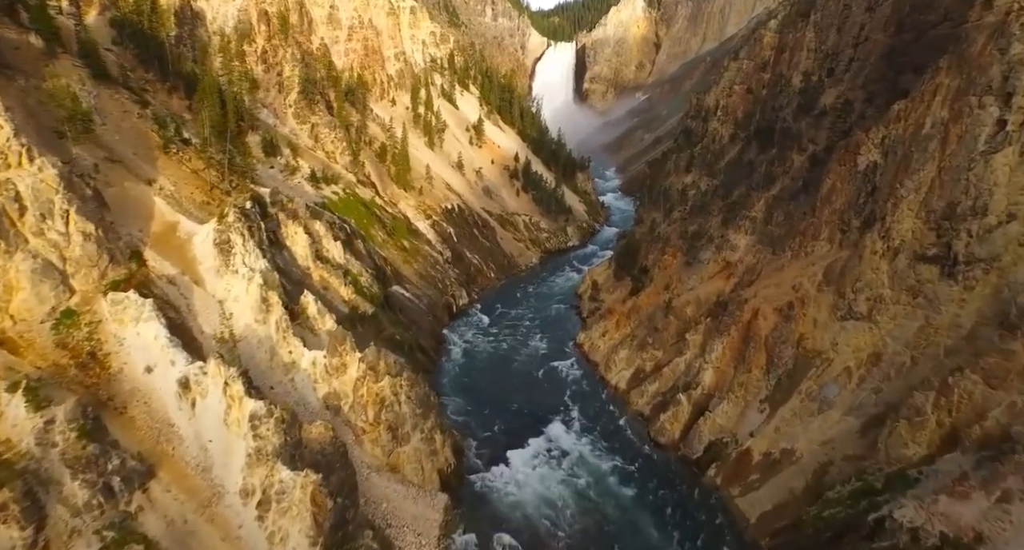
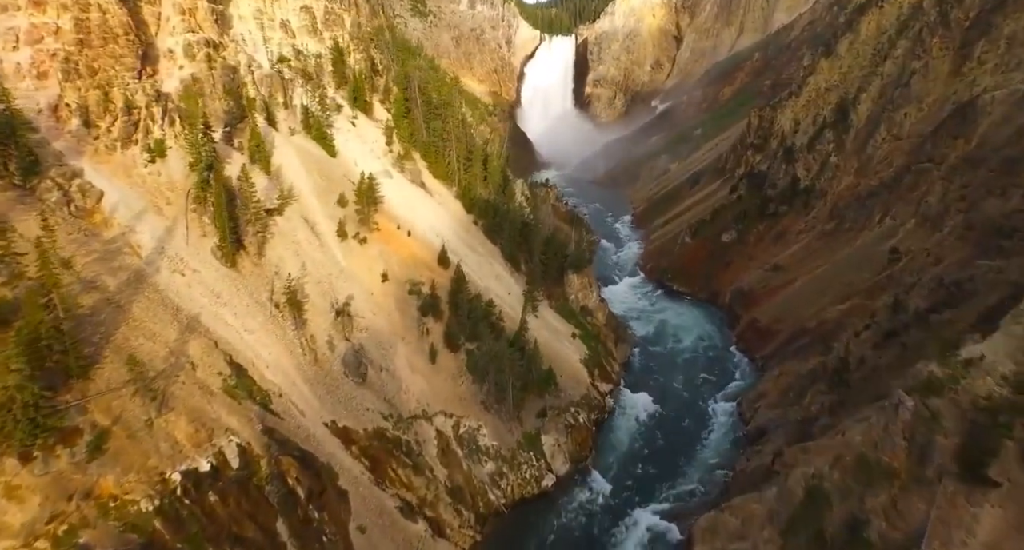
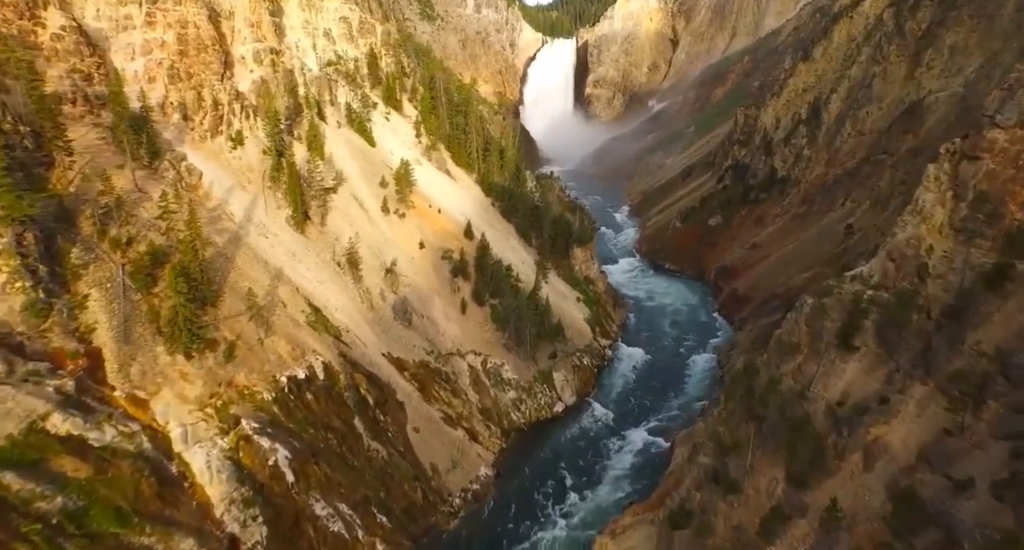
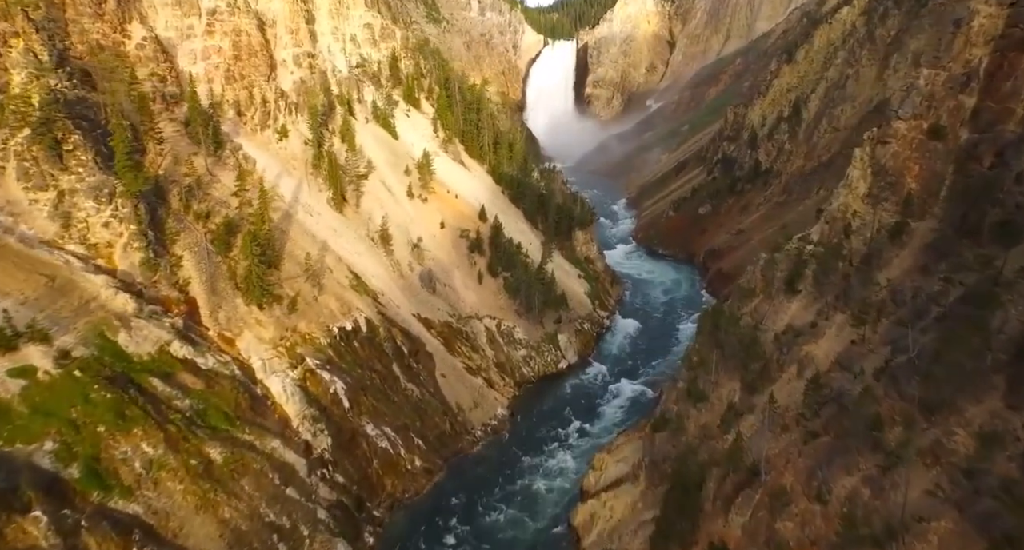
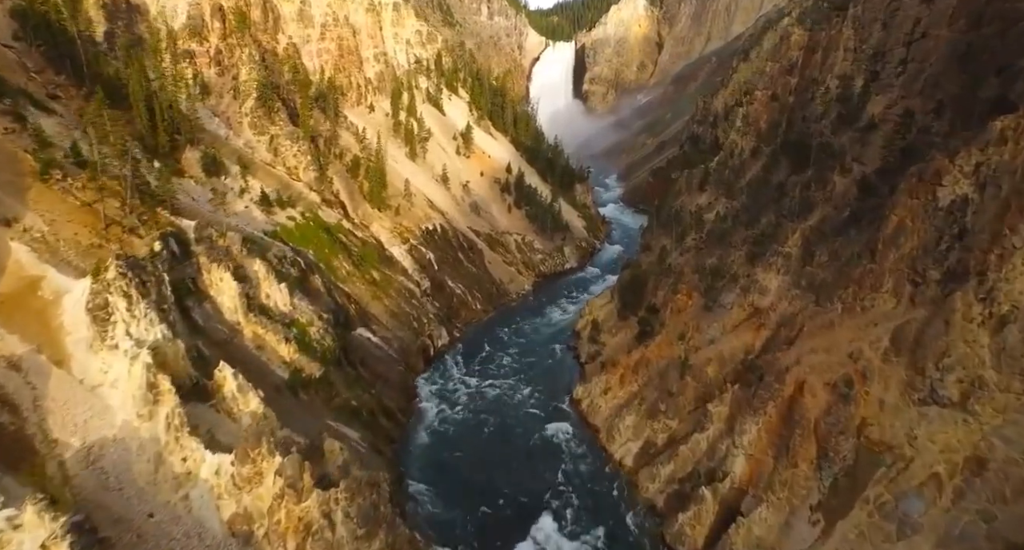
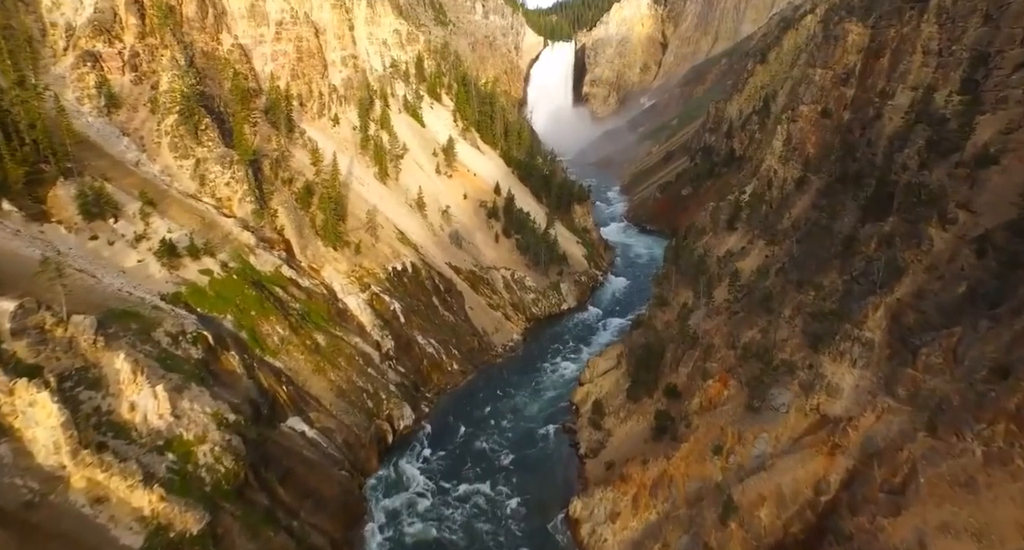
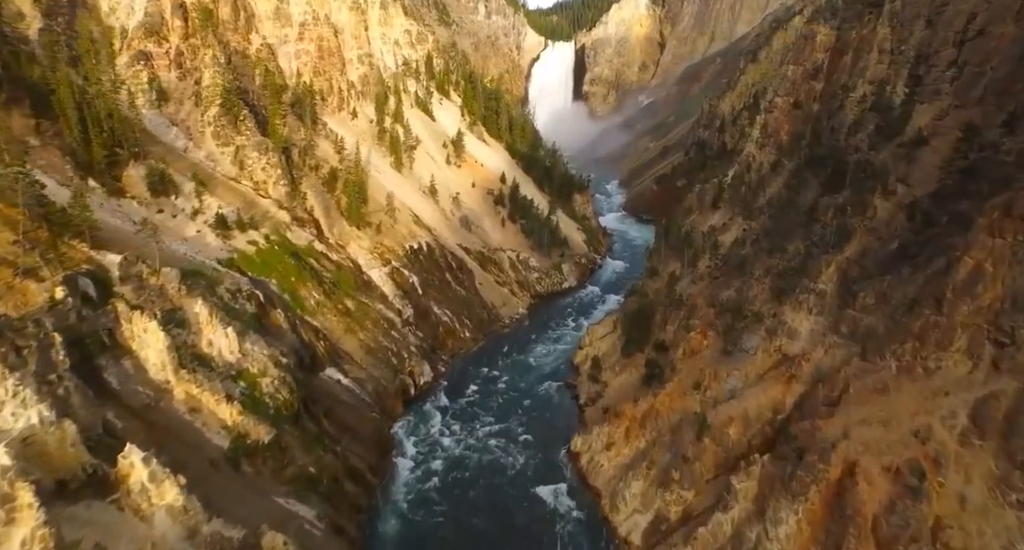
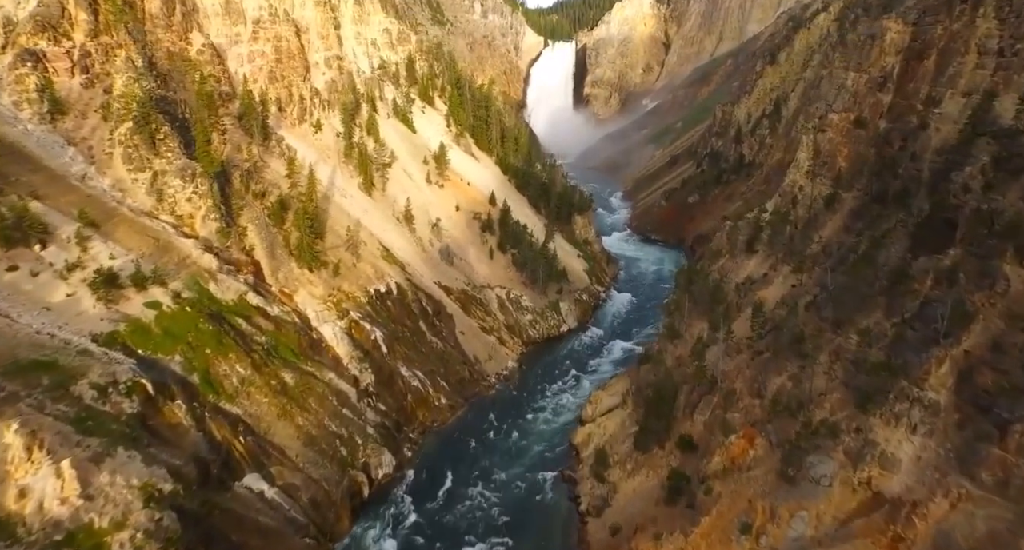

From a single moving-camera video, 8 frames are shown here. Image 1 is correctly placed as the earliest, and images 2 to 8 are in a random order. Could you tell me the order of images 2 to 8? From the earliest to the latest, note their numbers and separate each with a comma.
5, 7, 6, 8, 4, 3, 2
